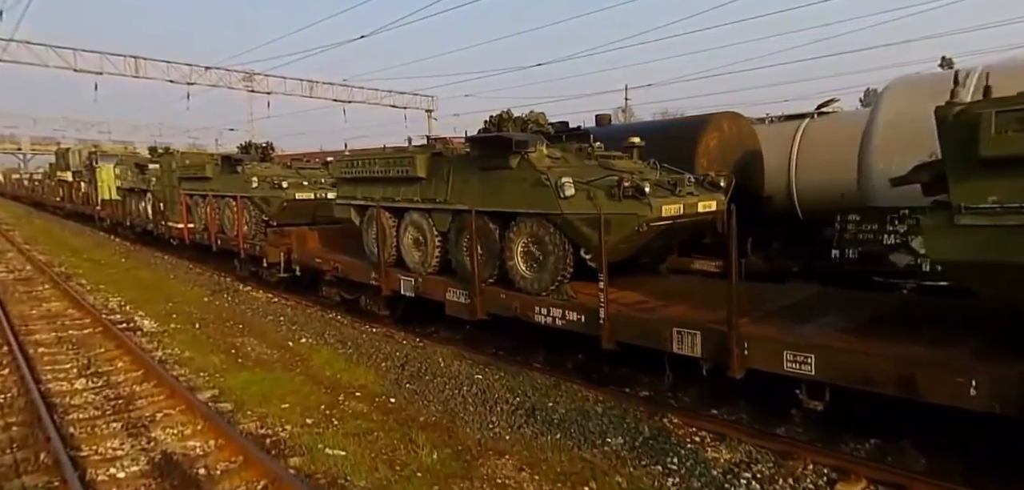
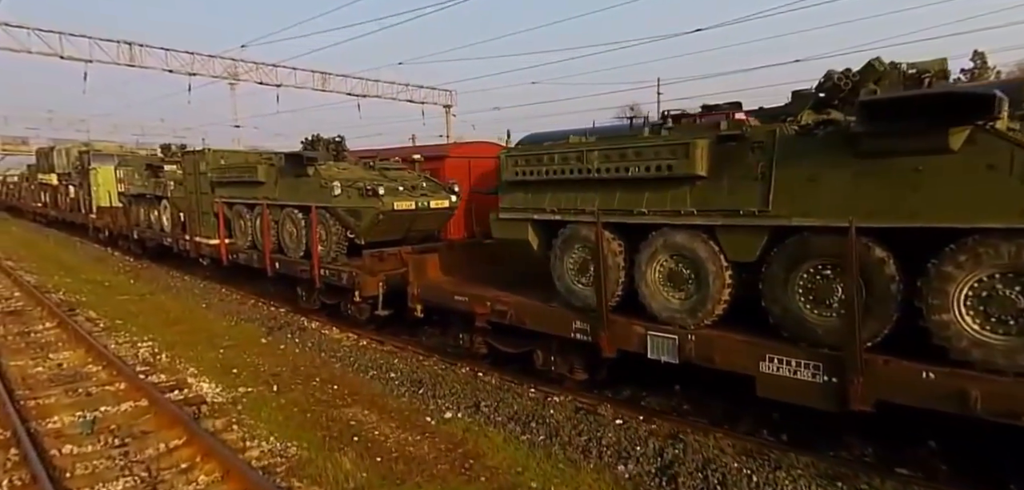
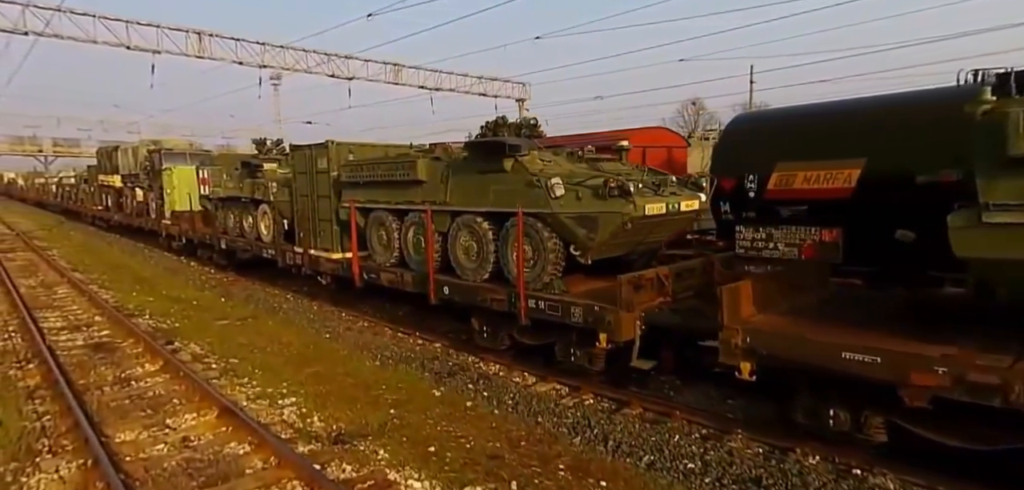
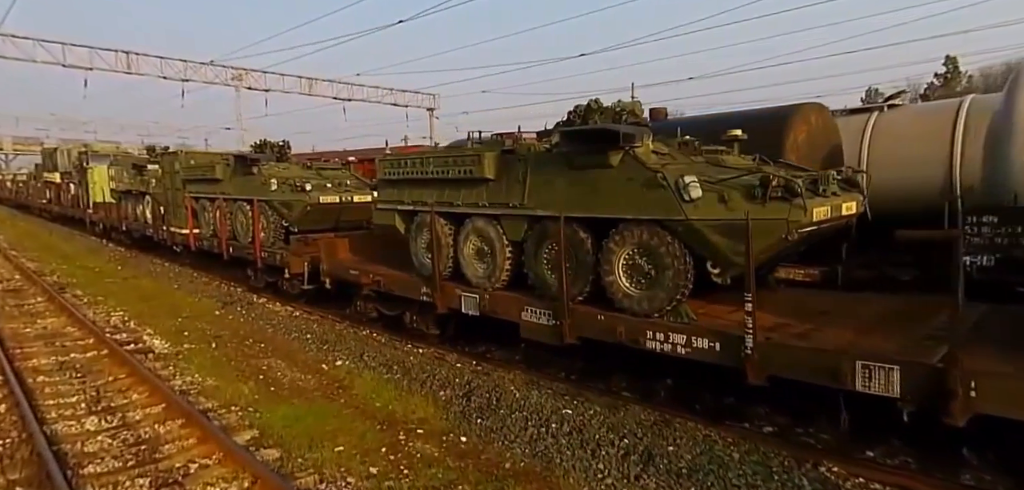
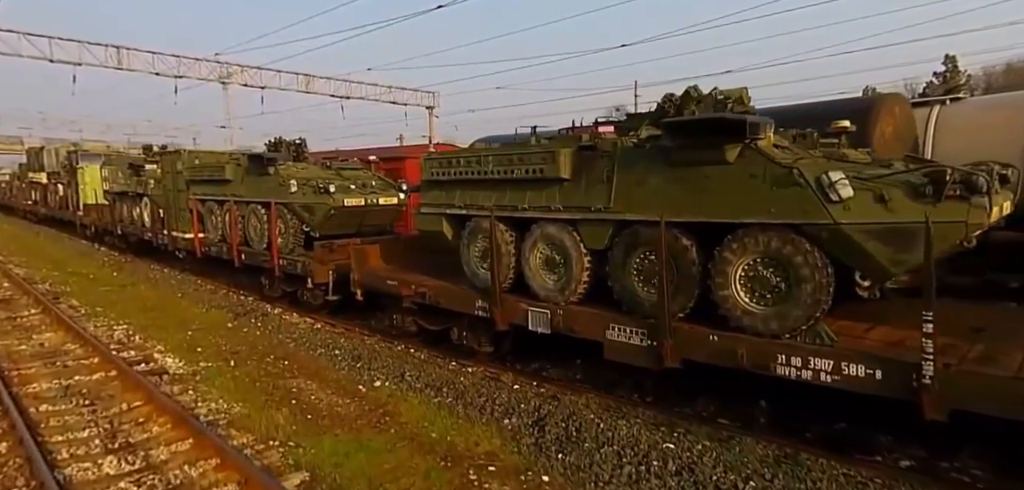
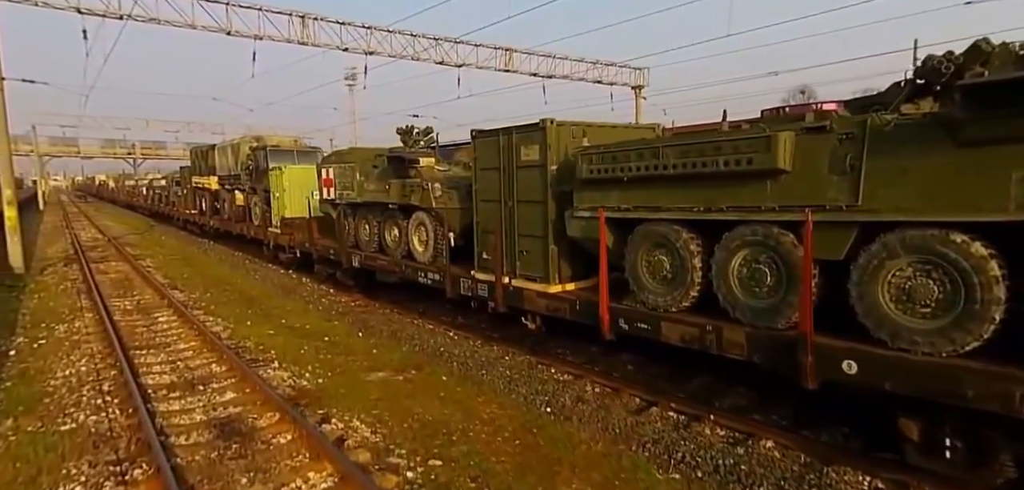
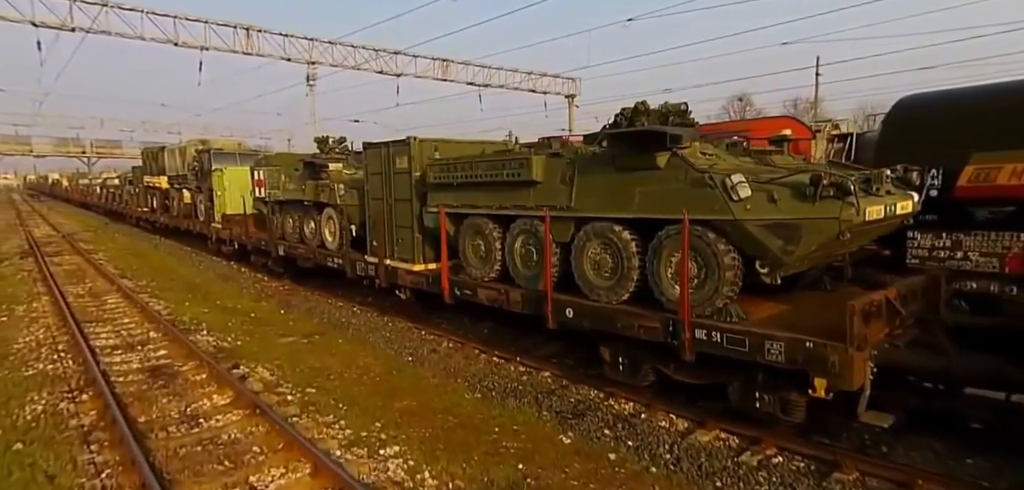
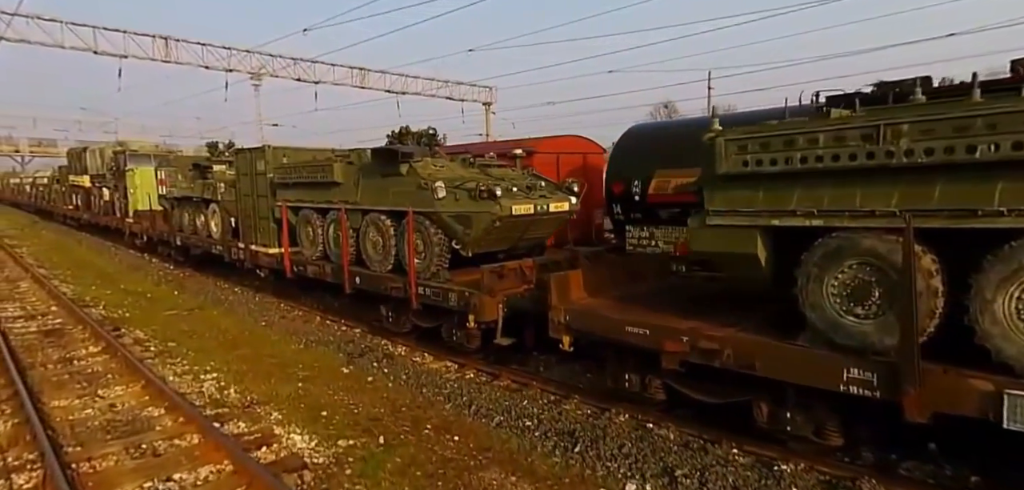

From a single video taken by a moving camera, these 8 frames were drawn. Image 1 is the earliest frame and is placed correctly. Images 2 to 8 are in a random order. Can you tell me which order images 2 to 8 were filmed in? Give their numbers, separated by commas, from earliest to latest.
4, 5, 2, 8, 3, 7, 6
